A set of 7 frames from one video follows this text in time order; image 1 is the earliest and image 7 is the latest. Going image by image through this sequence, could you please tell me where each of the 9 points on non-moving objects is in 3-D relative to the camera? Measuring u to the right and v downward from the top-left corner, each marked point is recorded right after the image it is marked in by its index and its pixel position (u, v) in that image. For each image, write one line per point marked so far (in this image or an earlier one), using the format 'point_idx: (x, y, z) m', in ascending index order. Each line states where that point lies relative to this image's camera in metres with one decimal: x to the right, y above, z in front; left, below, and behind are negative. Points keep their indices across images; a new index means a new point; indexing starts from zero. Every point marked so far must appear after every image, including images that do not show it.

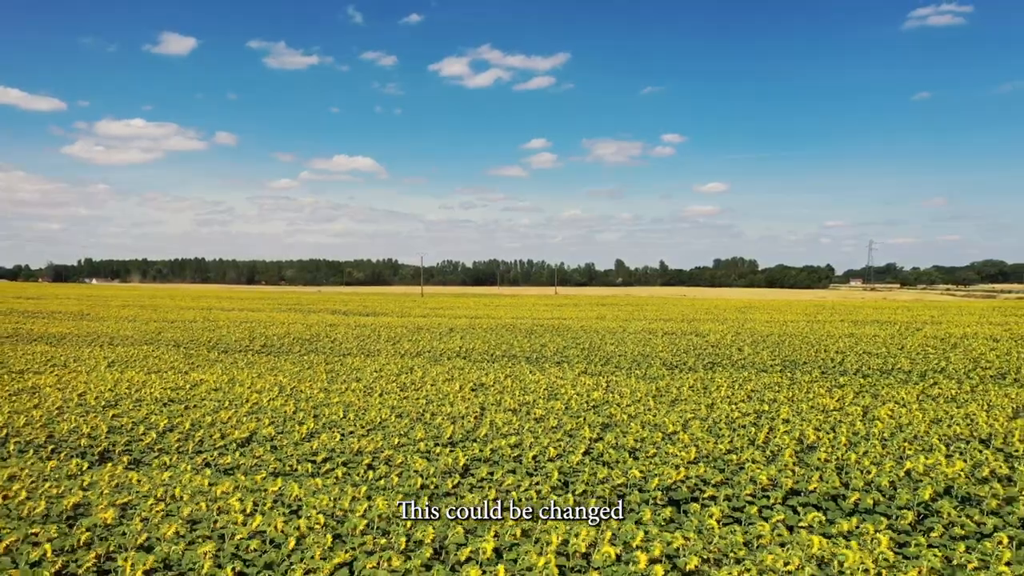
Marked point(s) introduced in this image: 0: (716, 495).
0: (+2.9, -2.8, +9.5) m
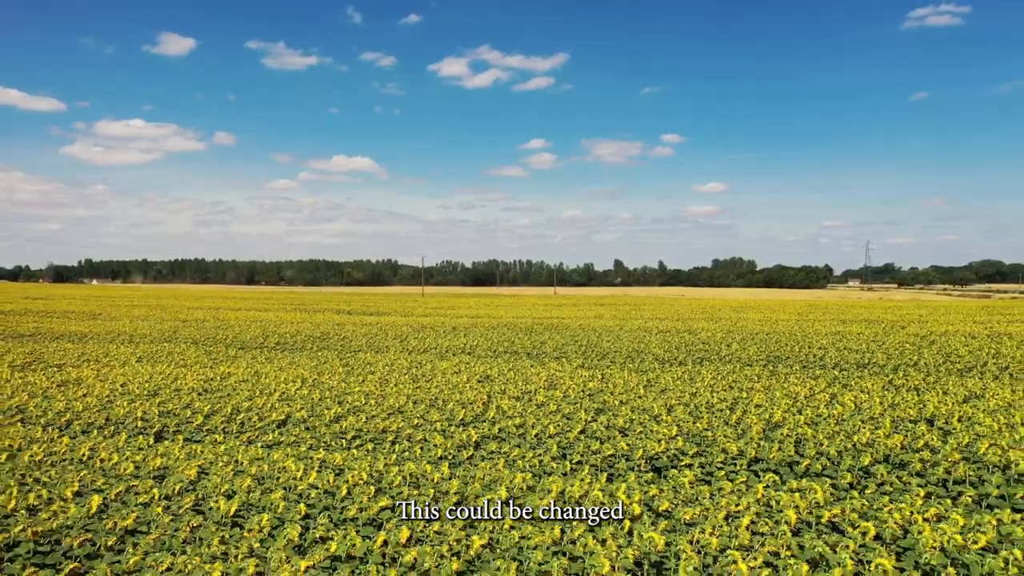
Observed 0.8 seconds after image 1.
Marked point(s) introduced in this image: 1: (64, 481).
0: (+3.1, -2.8, +11.2) m
1: (-6.2, -2.7, +9.2) m
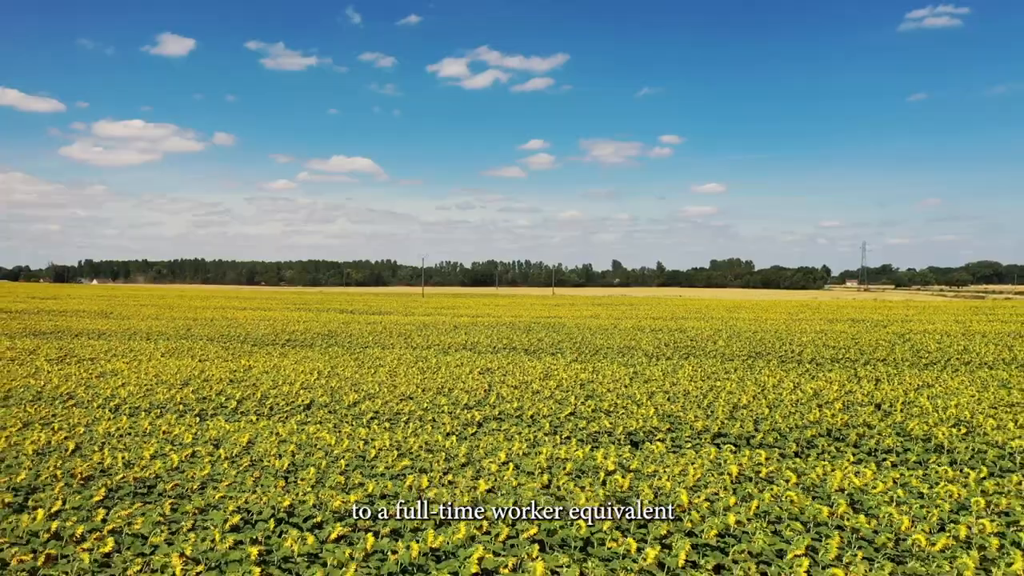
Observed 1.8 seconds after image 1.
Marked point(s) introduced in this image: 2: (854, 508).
0: (+3.0, -2.8, +13.1) m
1: (-6.2, -2.7, +11.1) m
2: (+4.3, -2.7, +8.3) m
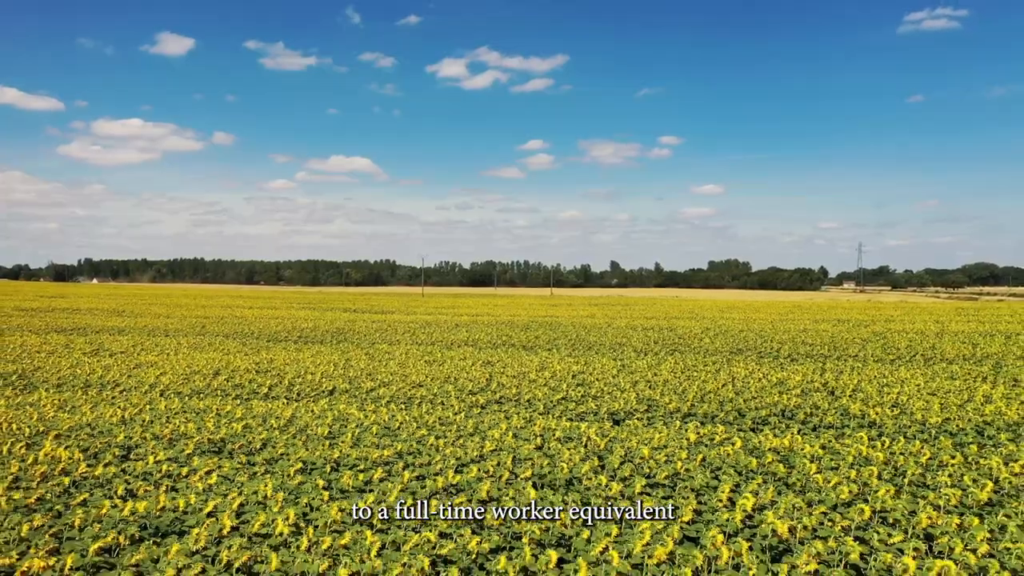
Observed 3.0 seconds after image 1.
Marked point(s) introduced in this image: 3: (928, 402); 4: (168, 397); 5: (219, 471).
0: (+3.0, -2.8, +15.3) m
1: (-6.3, -2.7, +13.3) m
2: (+4.3, -2.7, +10.5) m
3: (+10.1, -2.8, +16.1) m
4: (-8.7, -2.8, +16.7) m
5: (-4.1, -2.6, +9.3) m
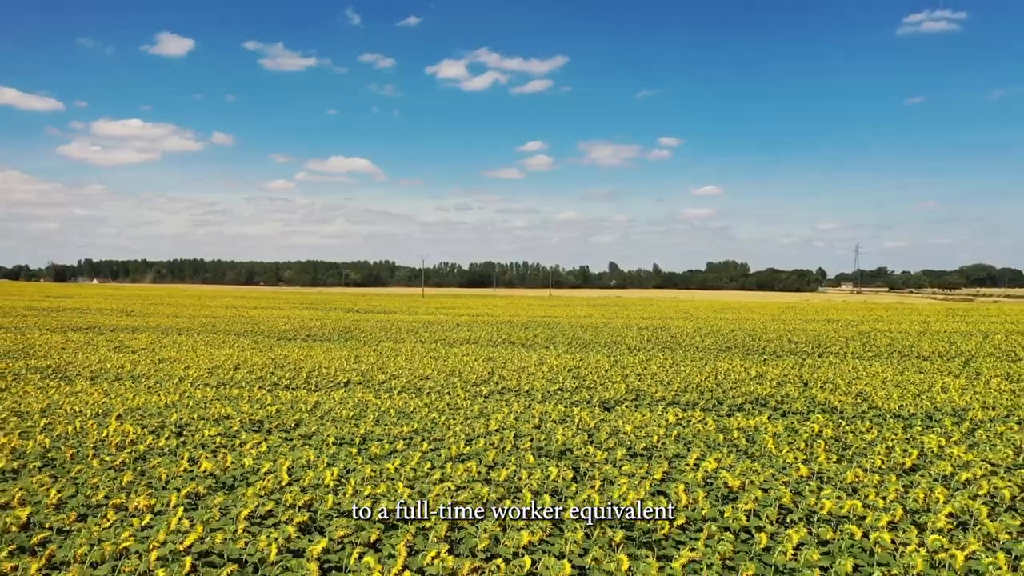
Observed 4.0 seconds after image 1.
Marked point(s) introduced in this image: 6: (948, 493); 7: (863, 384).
0: (+3.0, -2.8, +17.0) m
1: (-6.2, -2.6, +15.0) m
2: (+4.3, -2.7, +12.1) m
3: (+10.1, -2.8, +17.7) m
4: (-8.7, -2.8, +18.4) m
5: (-4.1, -2.6, +10.9) m
6: (+5.5, -2.6, +8.4) m
7: (+10.2, -2.8, +19.0) m
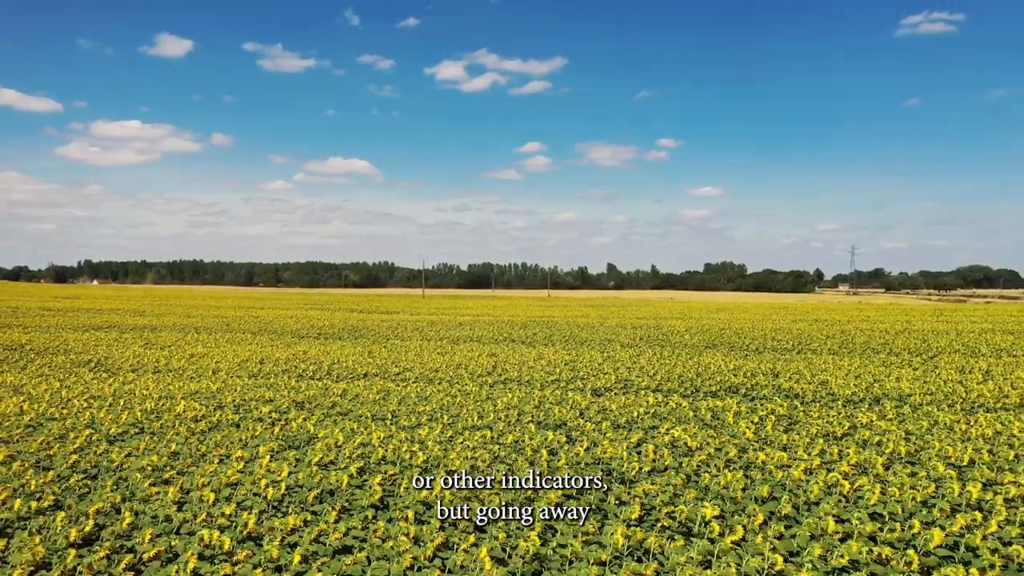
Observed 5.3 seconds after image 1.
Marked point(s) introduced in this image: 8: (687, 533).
0: (+3.1, -2.9, +19.2) m
1: (-6.2, -2.7, +17.2) m
2: (+4.4, -2.7, +14.4) m
3: (+10.2, -2.8, +20.0) m
4: (-8.6, -2.8, +20.6) m
5: (-4.0, -2.6, +13.2) m
6: (+5.6, -2.6, +10.7) m
7: (+10.2, -2.8, +21.3) m
8: (+1.9, -2.7, +7.3) m
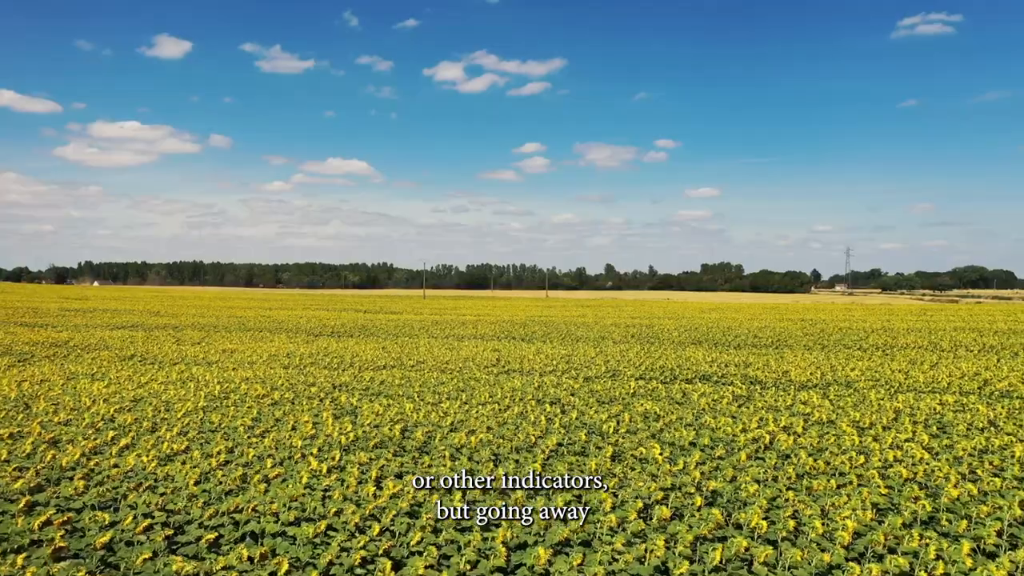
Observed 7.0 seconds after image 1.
0: (+3.2, -2.9, +22.1) m
1: (-6.1, -2.7, +20.1) m
2: (+4.5, -2.8, +17.3) m
3: (+10.3, -2.9, +22.9) m
4: (-8.6, -2.8, +23.5) m
5: (-3.9, -2.6, +16.1) m
6: (+5.7, -2.7, +13.5) m
7: (+10.3, -2.9, +24.2) m
8: (+2.0, -2.7, +10.2) m
